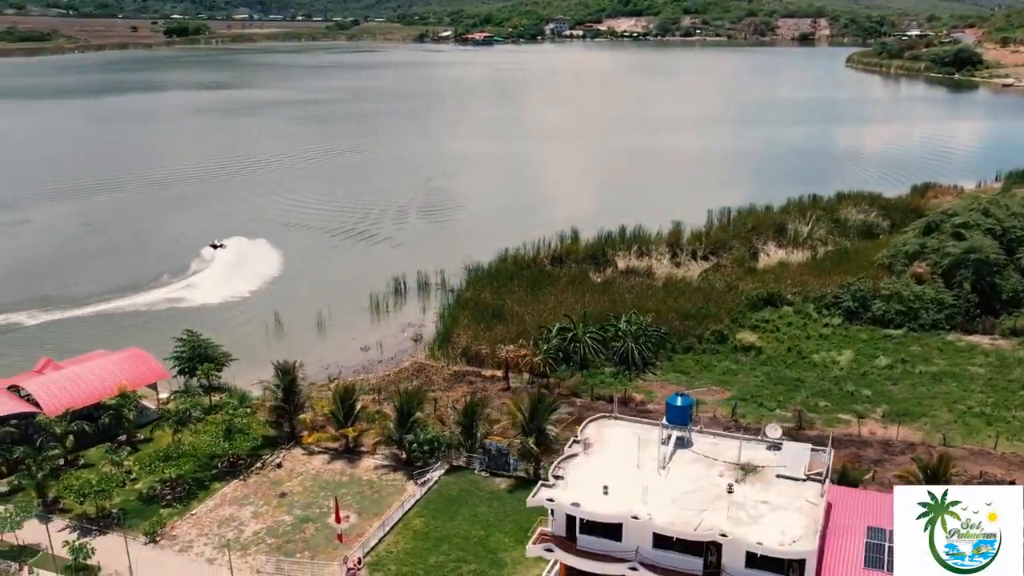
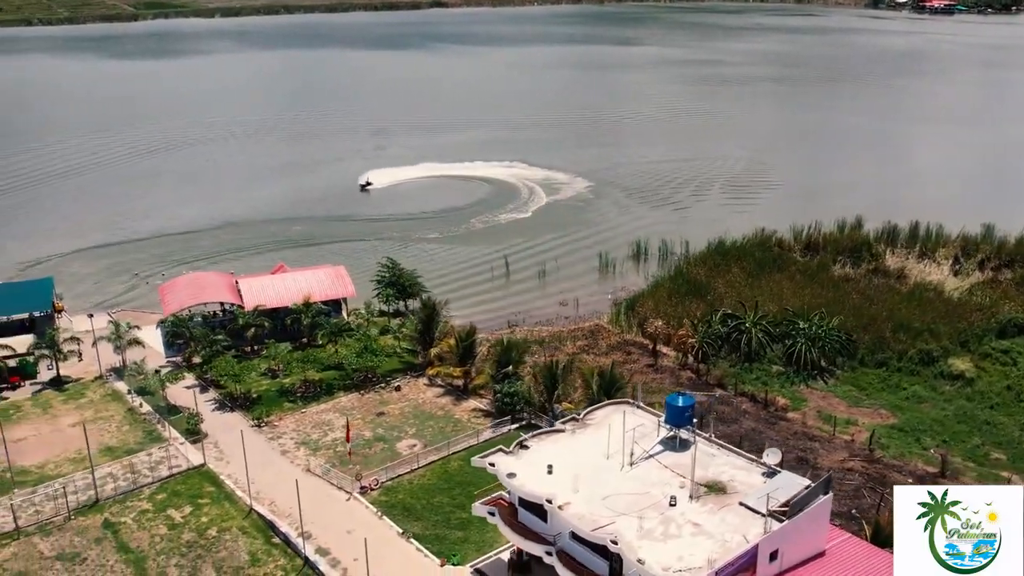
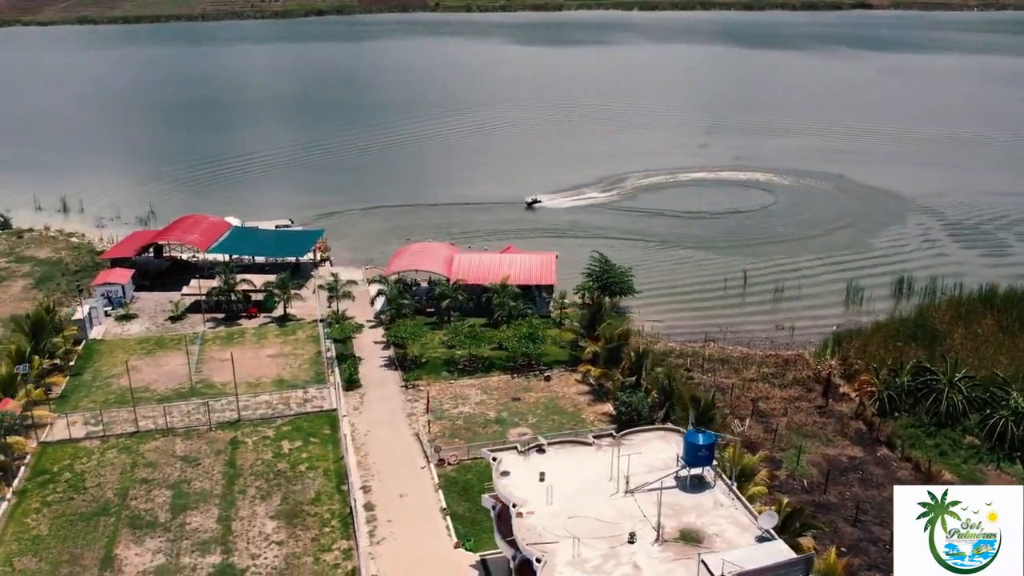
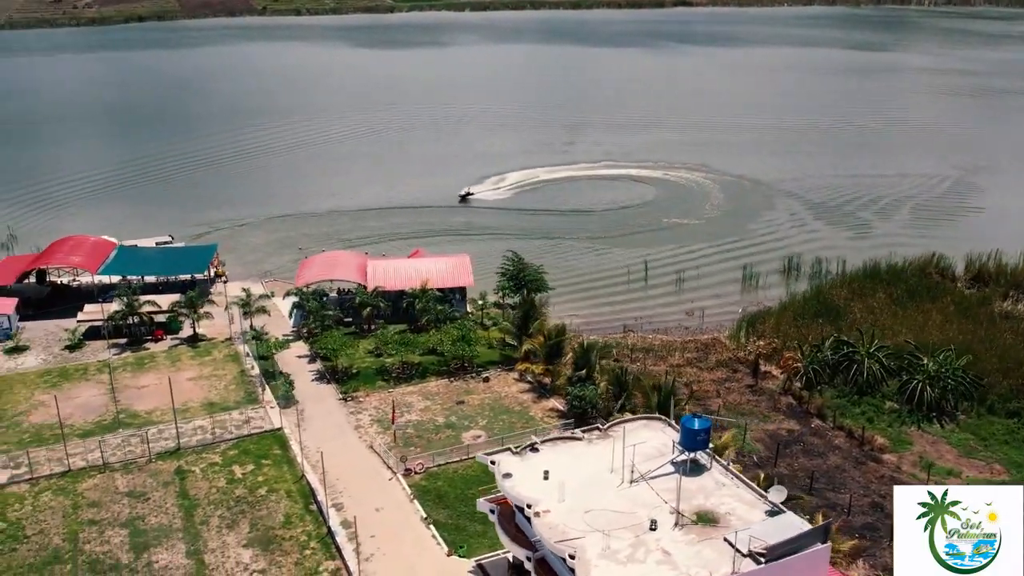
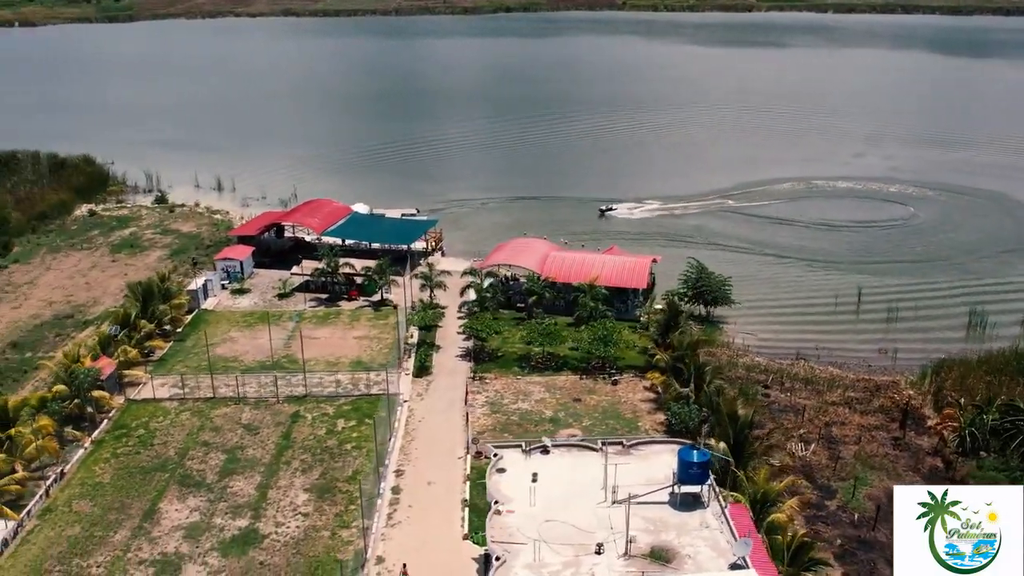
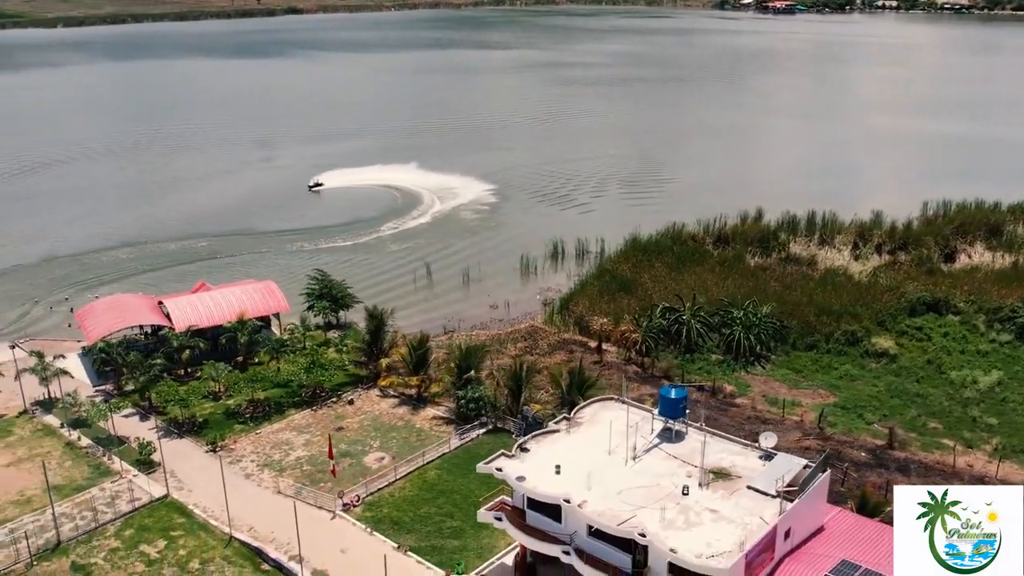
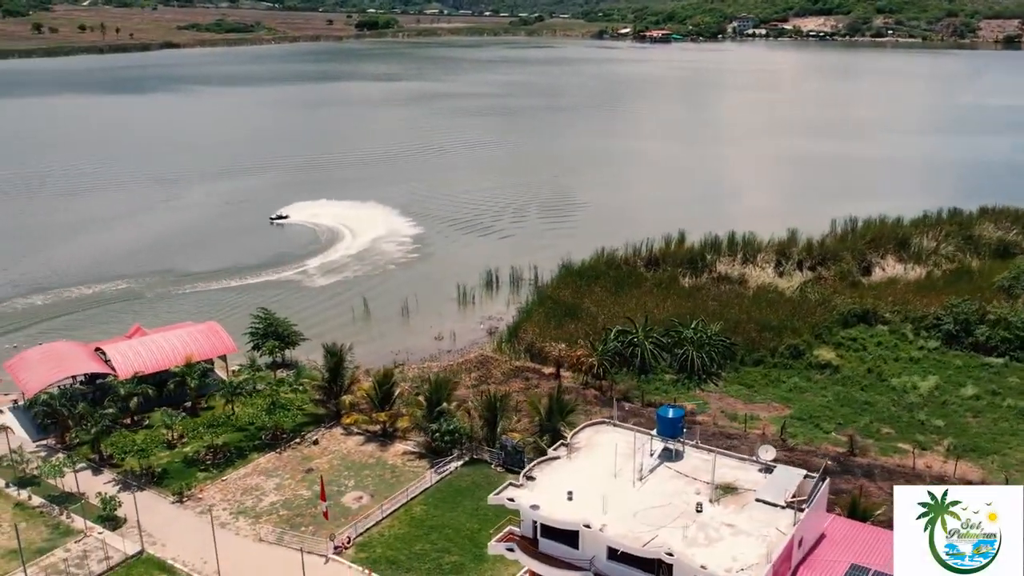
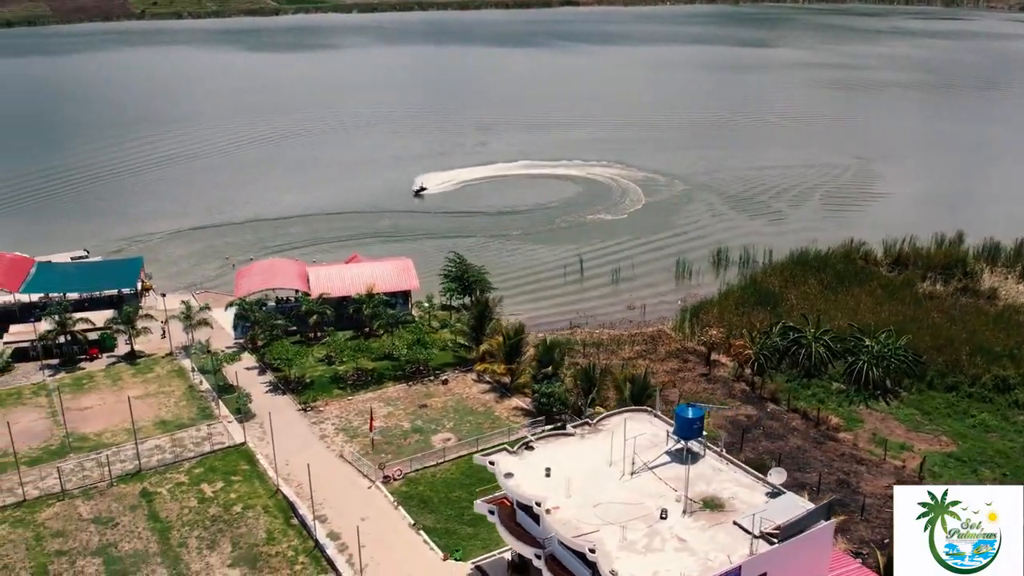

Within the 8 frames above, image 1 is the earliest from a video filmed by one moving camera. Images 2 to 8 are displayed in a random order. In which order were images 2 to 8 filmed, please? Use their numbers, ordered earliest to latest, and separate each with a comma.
7, 6, 2, 8, 4, 3, 5
